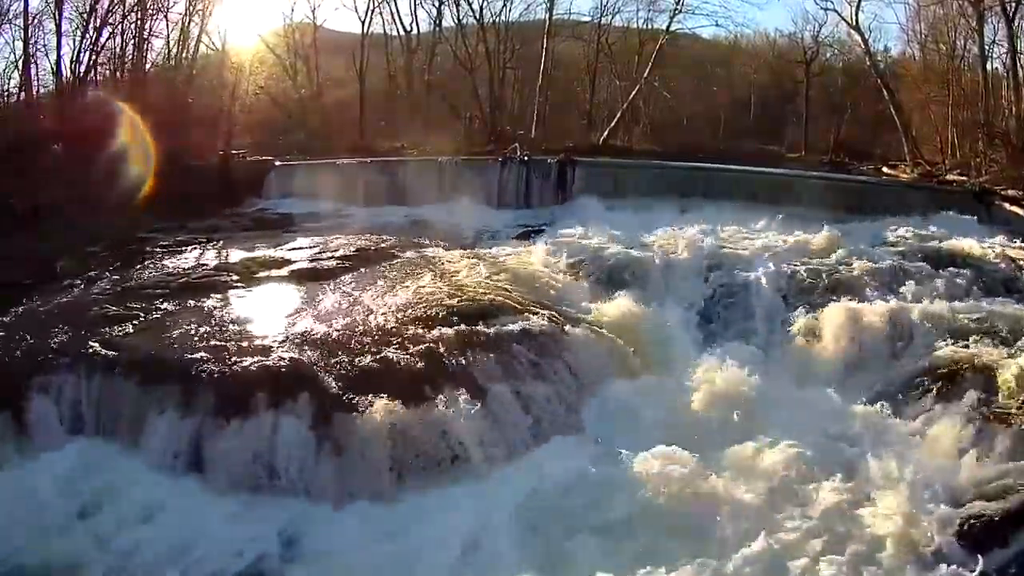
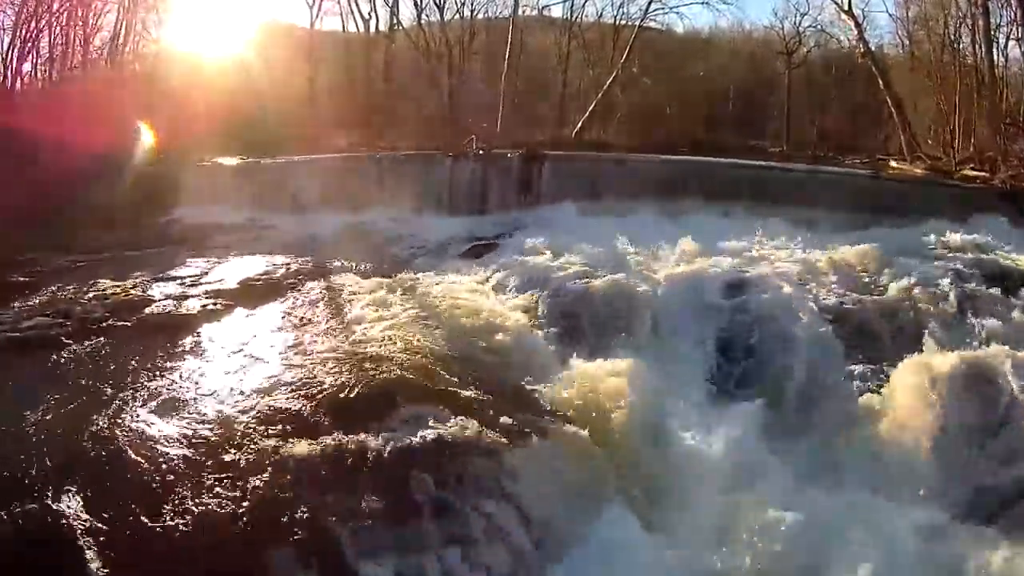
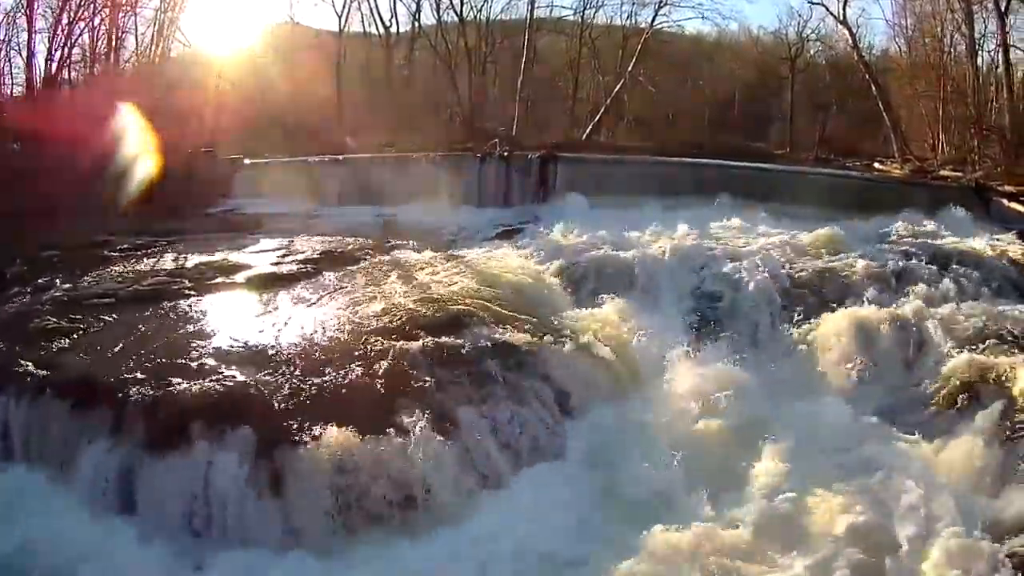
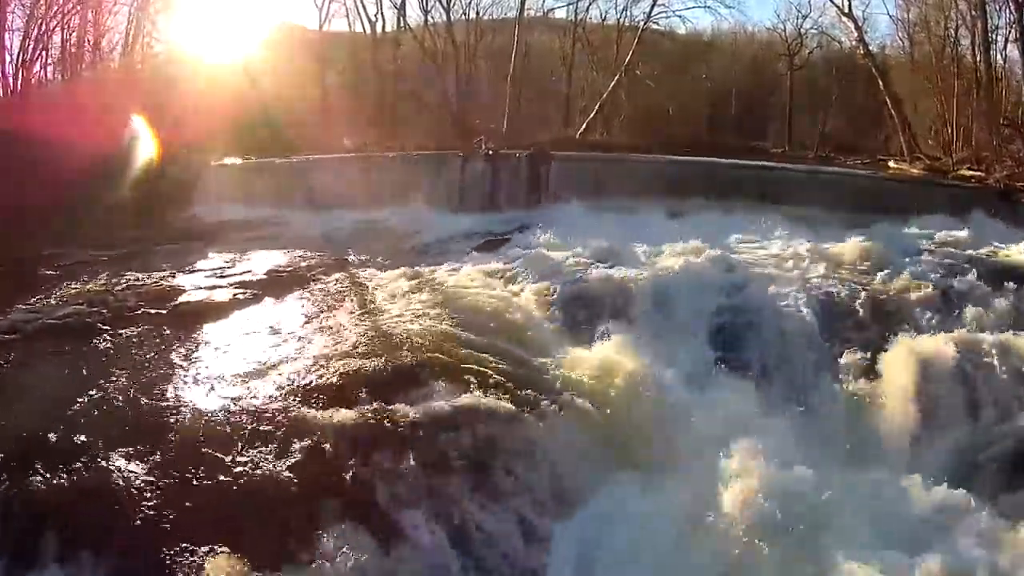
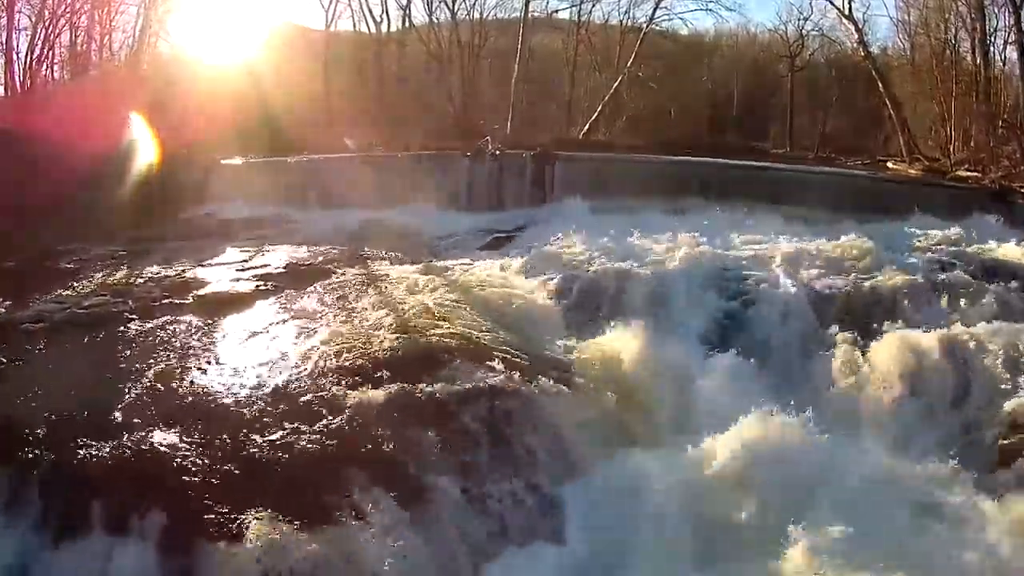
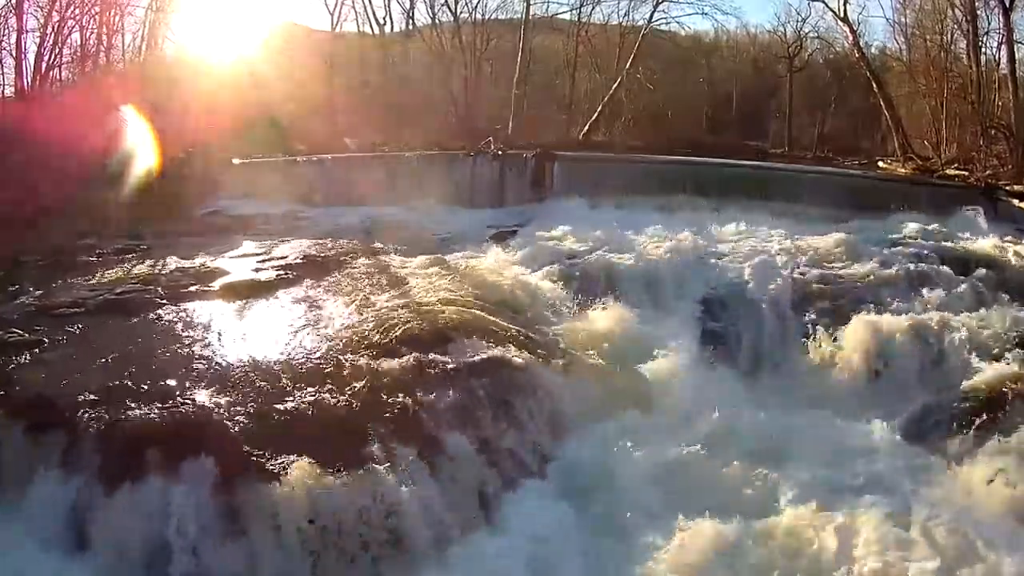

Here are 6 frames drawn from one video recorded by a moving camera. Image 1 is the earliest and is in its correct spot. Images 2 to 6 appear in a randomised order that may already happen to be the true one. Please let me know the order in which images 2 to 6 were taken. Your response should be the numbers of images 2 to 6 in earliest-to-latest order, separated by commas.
3, 6, 5, 4, 2
